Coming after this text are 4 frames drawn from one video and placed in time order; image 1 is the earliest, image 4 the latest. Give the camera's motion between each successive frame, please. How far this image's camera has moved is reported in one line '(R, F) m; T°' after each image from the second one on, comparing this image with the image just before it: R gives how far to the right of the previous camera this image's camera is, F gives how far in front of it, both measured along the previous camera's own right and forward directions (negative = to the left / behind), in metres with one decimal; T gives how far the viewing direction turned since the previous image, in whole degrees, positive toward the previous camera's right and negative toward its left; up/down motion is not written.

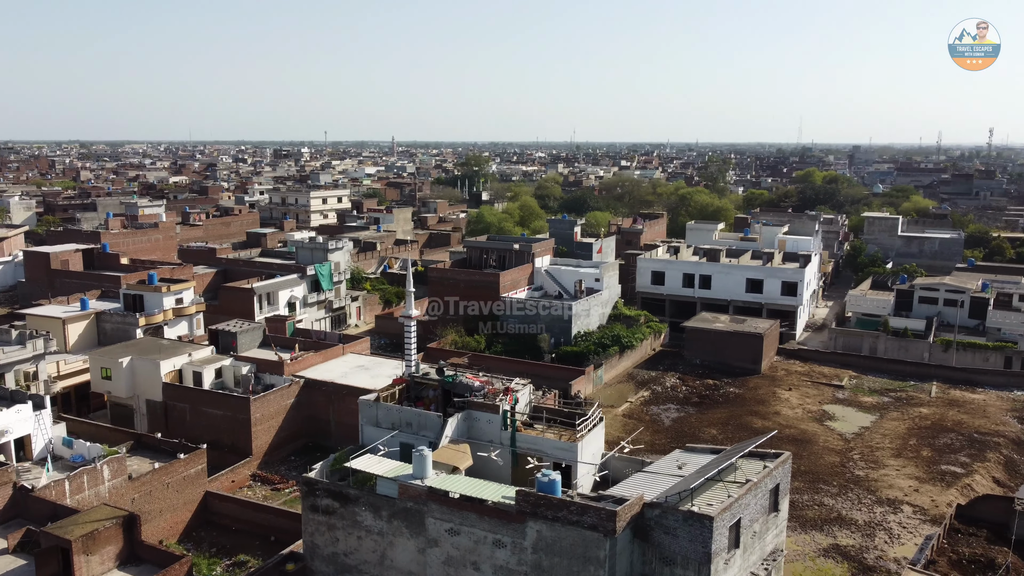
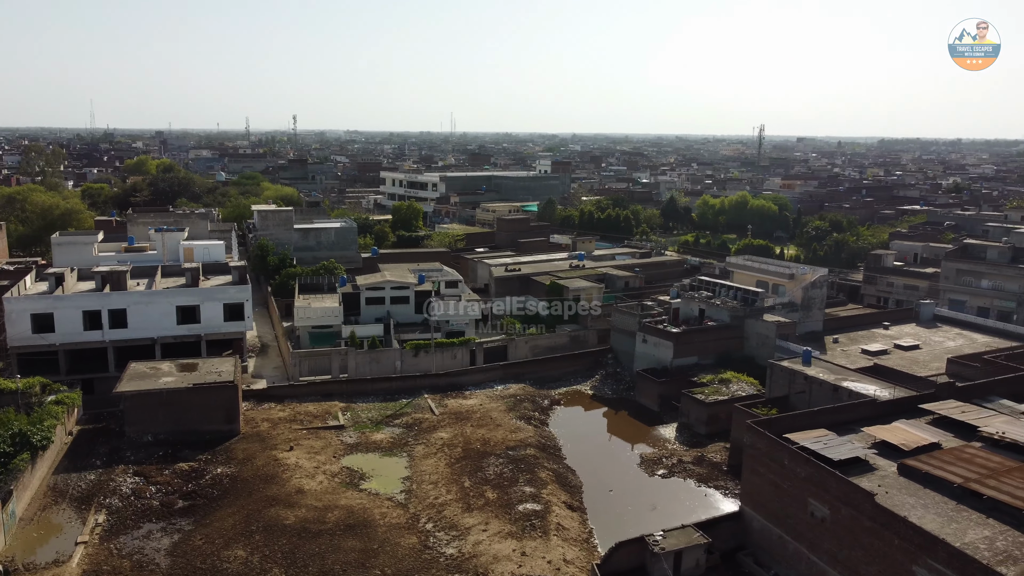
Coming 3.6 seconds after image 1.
(-1.0, +7.5) m; +45°
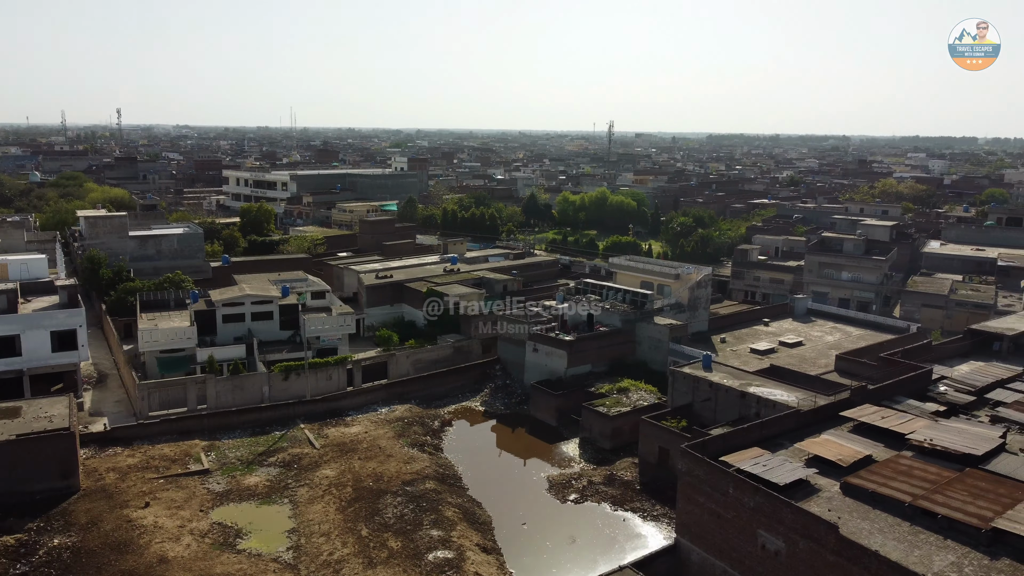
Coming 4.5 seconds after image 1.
(-0.9, +2.0) m; +11°
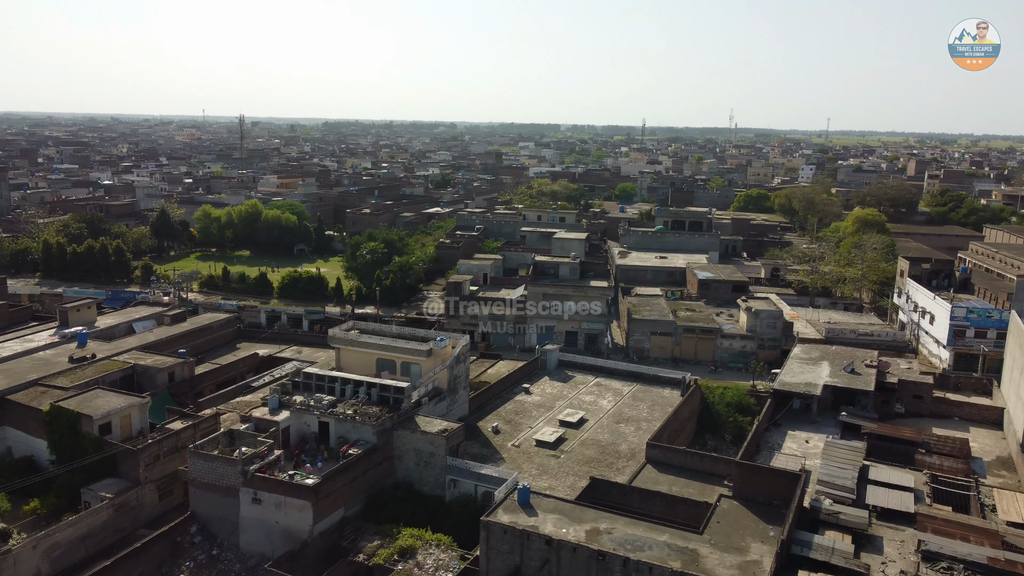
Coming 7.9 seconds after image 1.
(-1.4, +7.5) m; +26°
